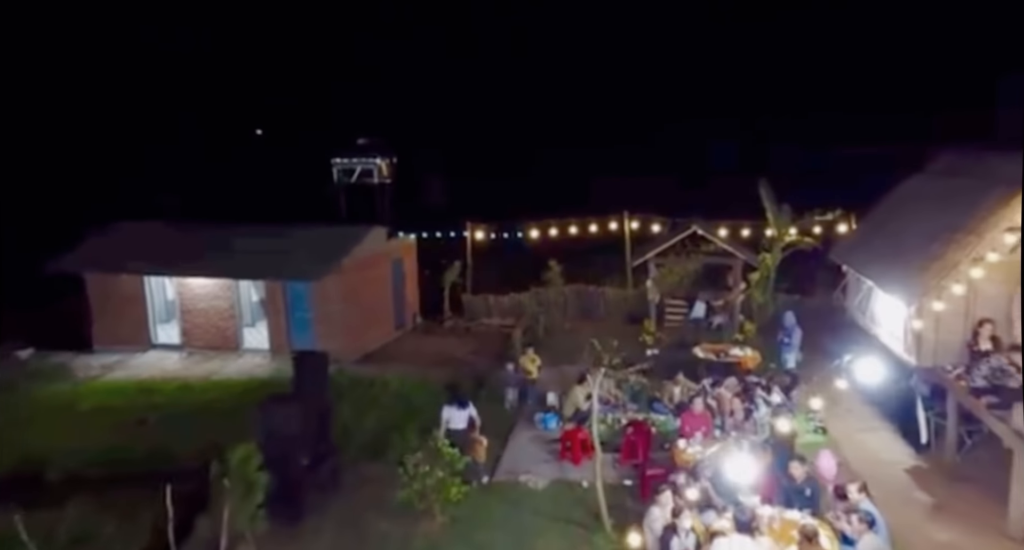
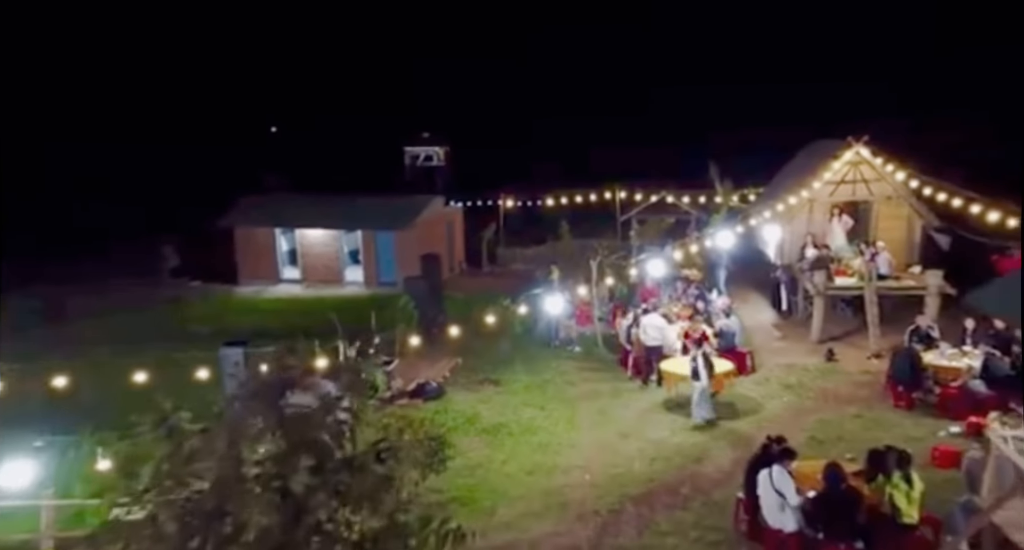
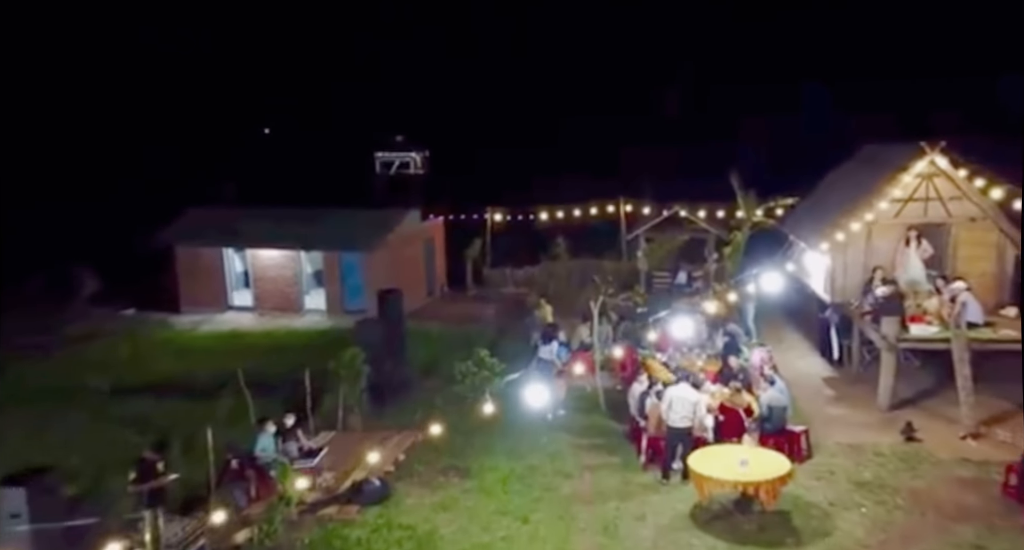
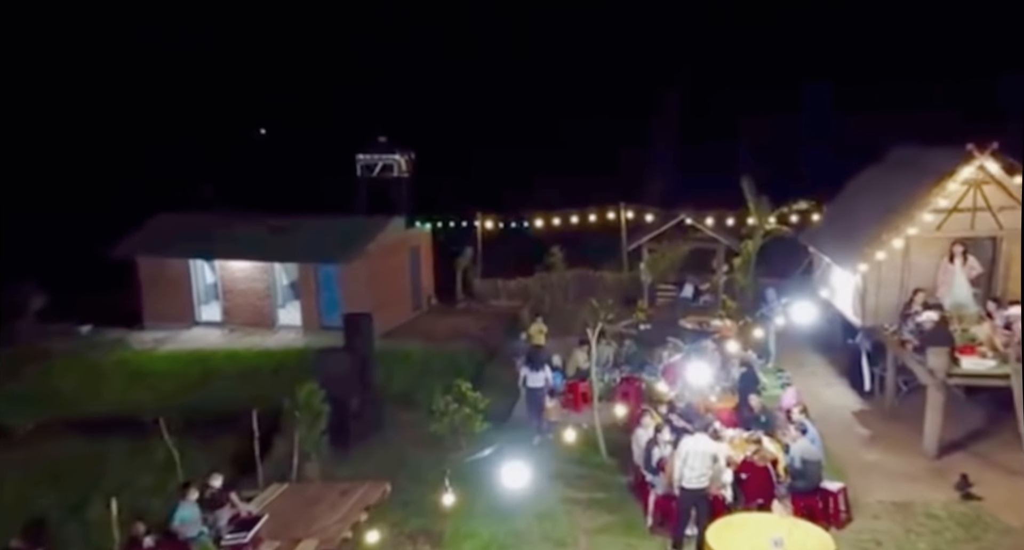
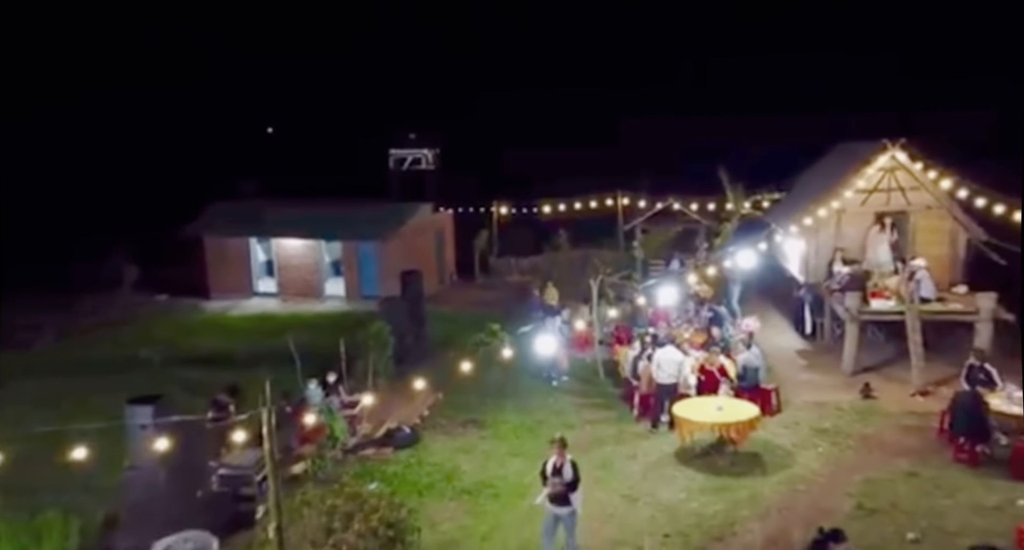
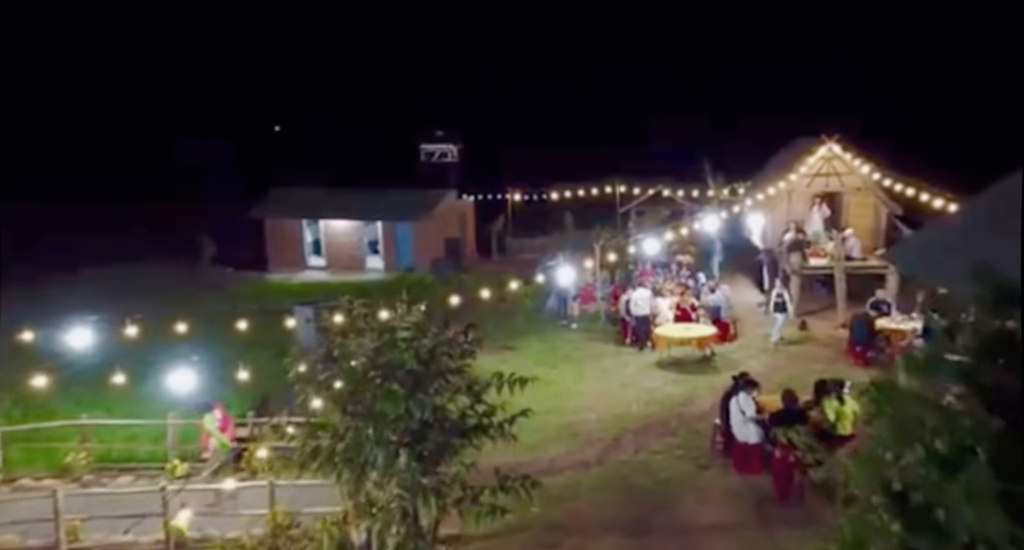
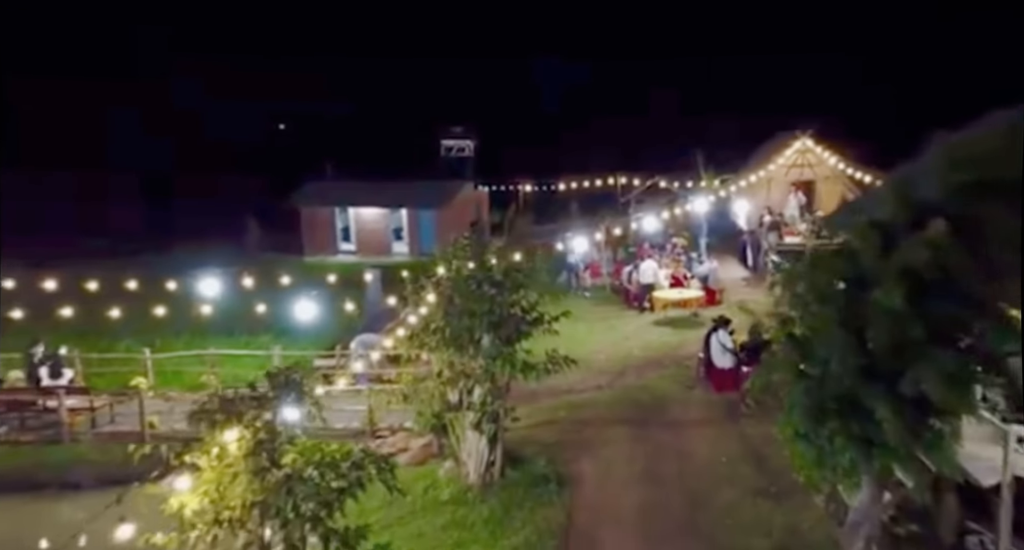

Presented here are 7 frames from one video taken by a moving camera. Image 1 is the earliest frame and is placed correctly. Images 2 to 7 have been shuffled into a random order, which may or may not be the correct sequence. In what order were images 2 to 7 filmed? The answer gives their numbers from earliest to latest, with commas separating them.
4, 3, 5, 2, 6, 7
